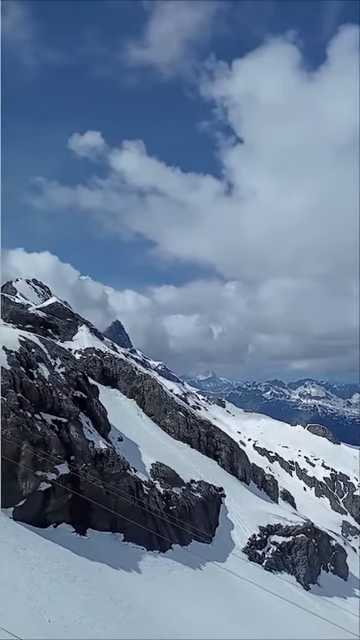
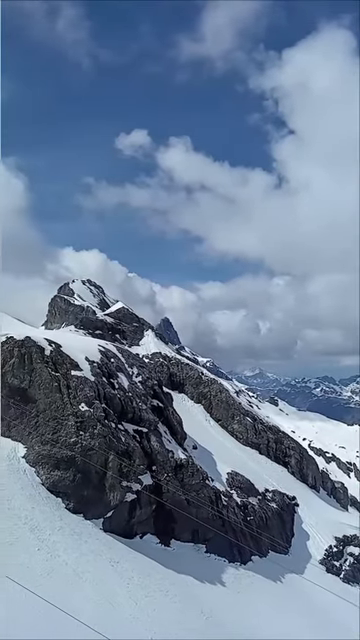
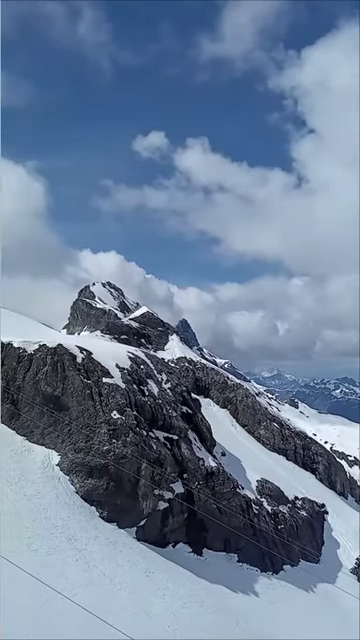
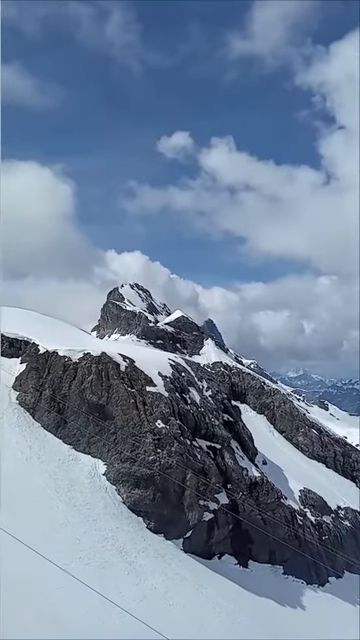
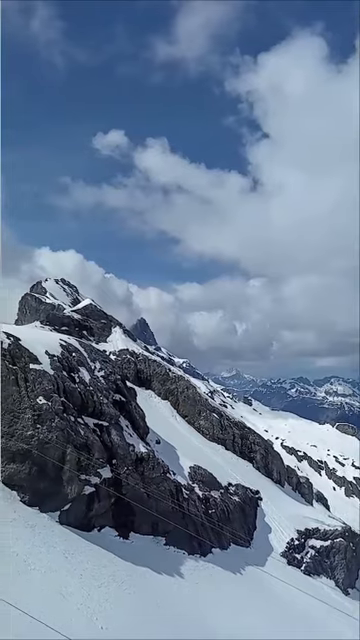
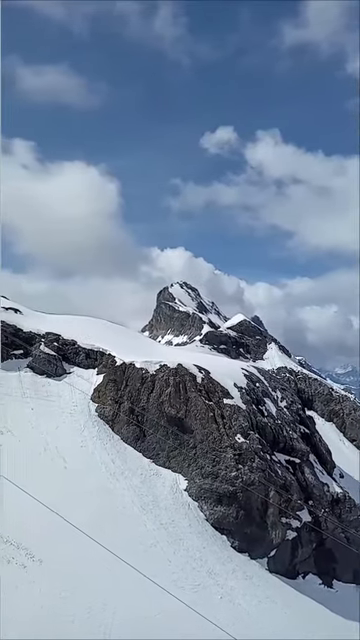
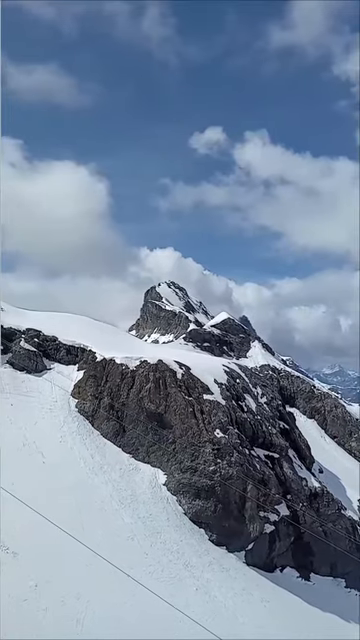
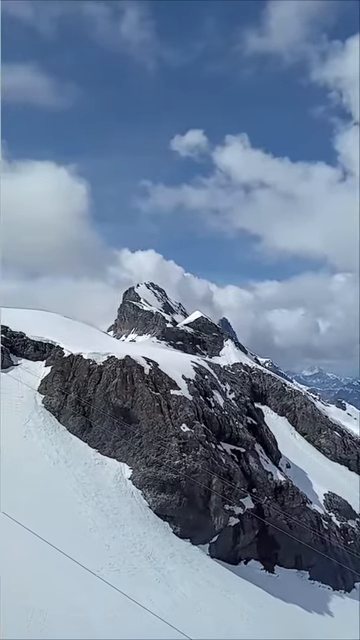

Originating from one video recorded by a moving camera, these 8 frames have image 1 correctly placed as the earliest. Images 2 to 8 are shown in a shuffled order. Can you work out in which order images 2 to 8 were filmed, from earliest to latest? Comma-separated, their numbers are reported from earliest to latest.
5, 2, 3, 4, 8, 7, 6
